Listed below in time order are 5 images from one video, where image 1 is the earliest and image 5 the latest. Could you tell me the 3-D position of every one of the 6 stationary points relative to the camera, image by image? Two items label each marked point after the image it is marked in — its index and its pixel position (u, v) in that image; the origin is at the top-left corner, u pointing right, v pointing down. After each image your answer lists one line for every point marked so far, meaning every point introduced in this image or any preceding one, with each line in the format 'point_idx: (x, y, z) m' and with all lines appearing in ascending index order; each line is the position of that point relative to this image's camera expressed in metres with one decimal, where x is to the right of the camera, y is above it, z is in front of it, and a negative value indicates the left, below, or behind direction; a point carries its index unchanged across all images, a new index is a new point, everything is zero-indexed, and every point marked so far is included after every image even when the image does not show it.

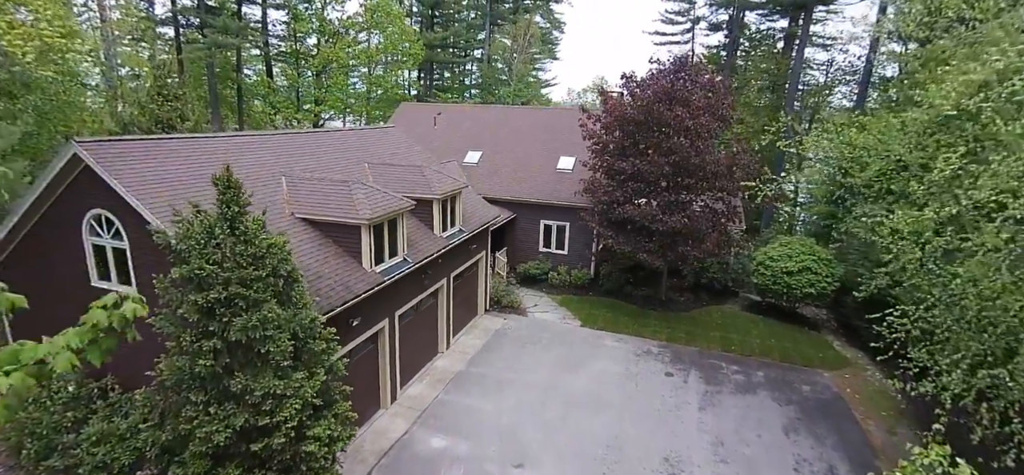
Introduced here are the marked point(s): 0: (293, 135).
0: (-5.5, +2.6, +12.4) m
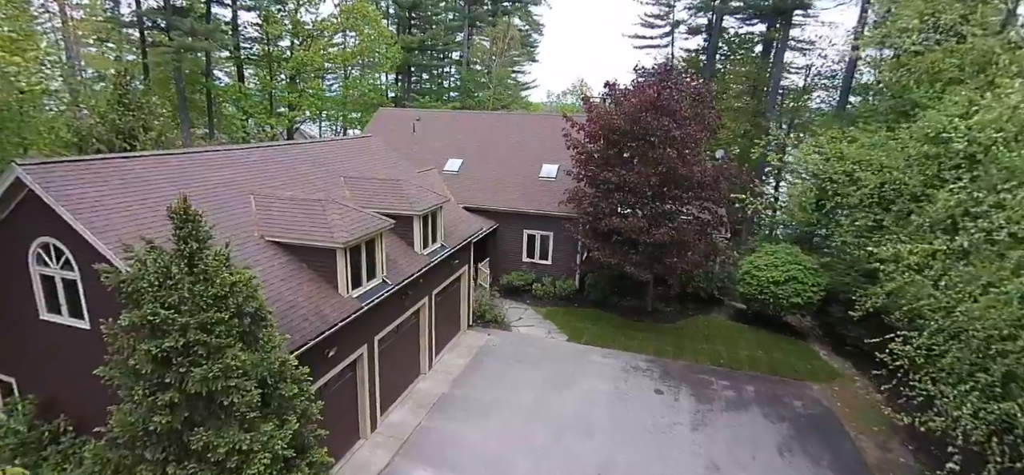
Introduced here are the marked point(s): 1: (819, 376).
0: (-5.9, +2.2, +11.8) m
1: (+8.7, -3.9, +13.7) m
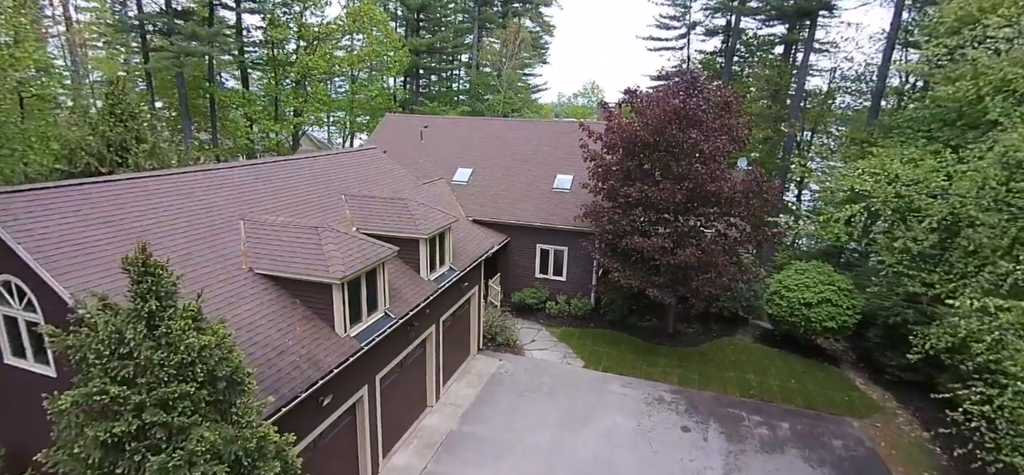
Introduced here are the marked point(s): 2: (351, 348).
0: (-5.6, +1.6, +10.9) m
1: (+9.1, -4.5, +12.6) m
2: (-2.7, -1.8, +7.9) m
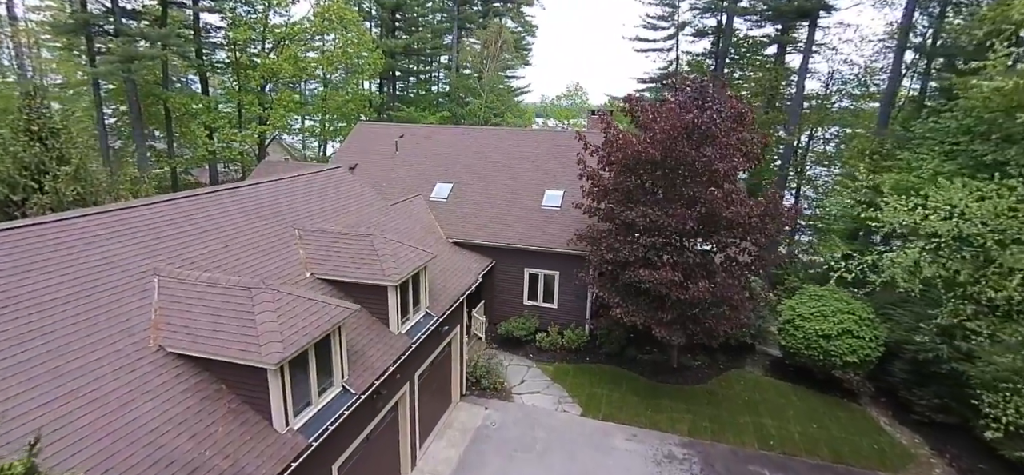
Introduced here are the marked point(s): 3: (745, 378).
0: (-5.8, +0.8, +9.0) m
1: (+8.8, -5.2, +11.2) m
2: (-2.8, -2.6, +6.1) m
3: (+6.9, -4.2, +14.3) m
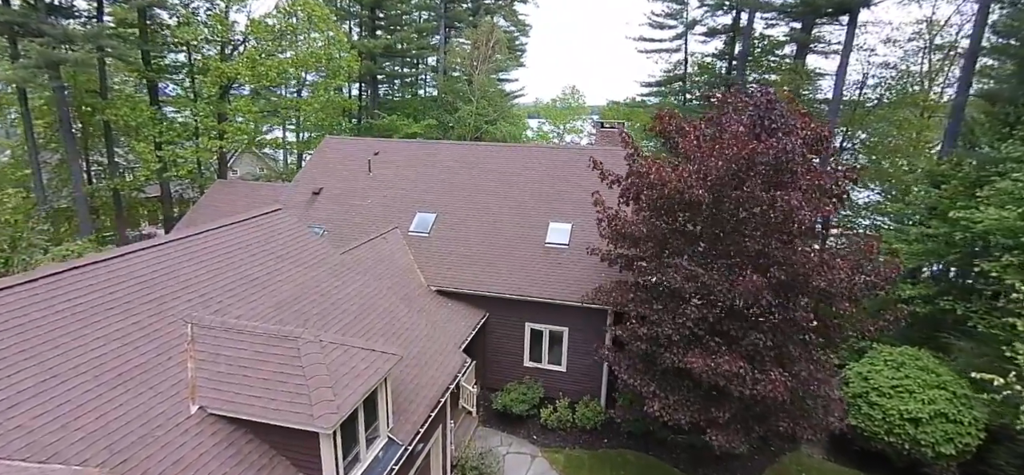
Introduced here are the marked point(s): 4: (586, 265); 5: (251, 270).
0: (-5.8, -0.6, +5.8) m
1: (+8.9, -6.4, +8.2) m
2: (-2.7, -3.9, +2.9) m
3: (+6.9, -5.4, +11.3) m
4: (+1.9, -0.8, +12.6) m
5: (-4.4, -0.5, +8.1) m
